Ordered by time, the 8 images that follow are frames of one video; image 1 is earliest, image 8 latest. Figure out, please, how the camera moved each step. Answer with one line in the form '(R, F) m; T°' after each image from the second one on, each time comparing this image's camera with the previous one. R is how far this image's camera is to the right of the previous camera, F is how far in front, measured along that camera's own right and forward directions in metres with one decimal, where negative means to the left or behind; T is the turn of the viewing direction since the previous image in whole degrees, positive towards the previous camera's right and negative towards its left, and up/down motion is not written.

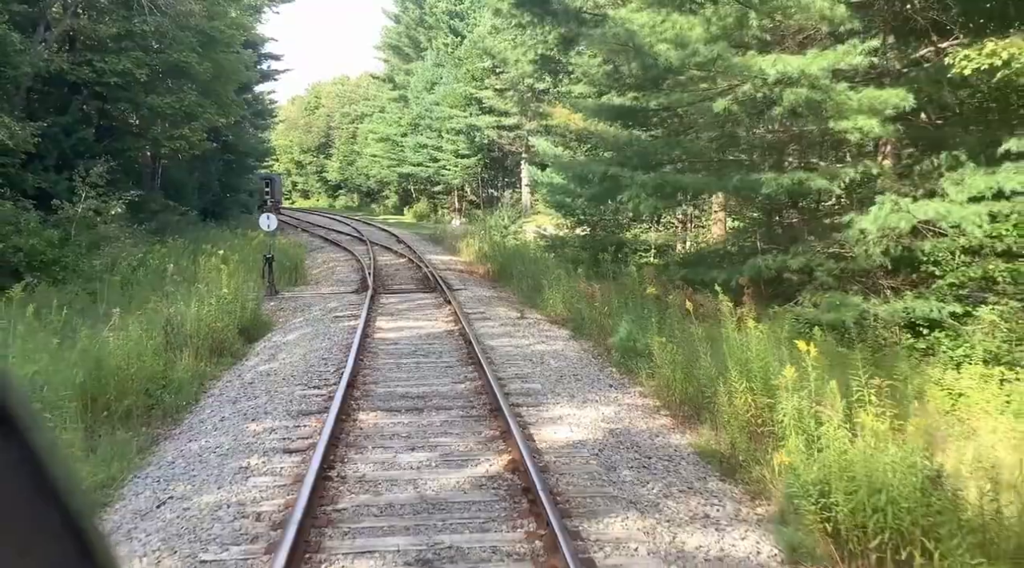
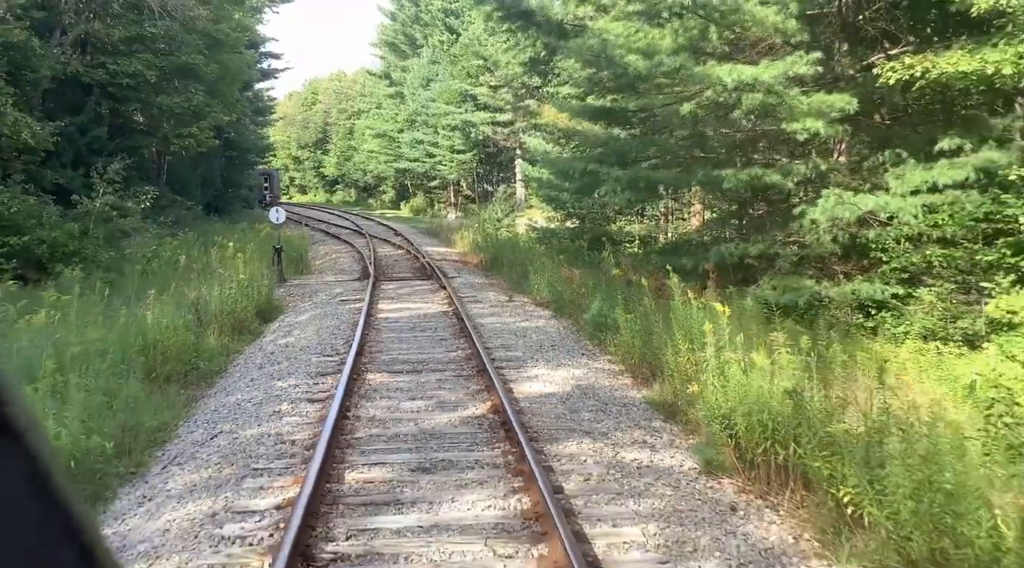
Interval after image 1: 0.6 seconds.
(+0.1, -1.4) m; 0°
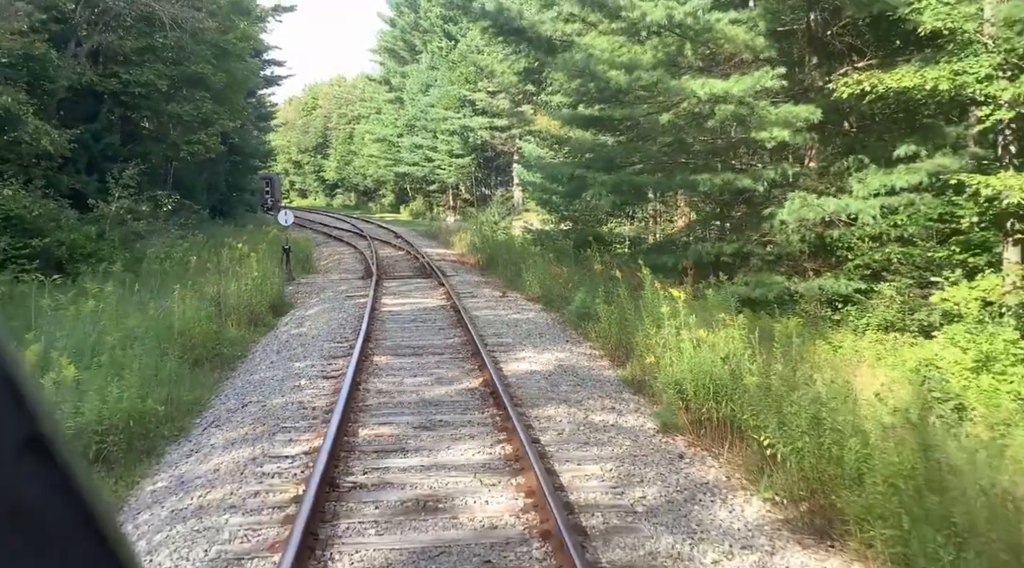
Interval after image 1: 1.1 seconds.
(+0.1, -1.1) m; 0°
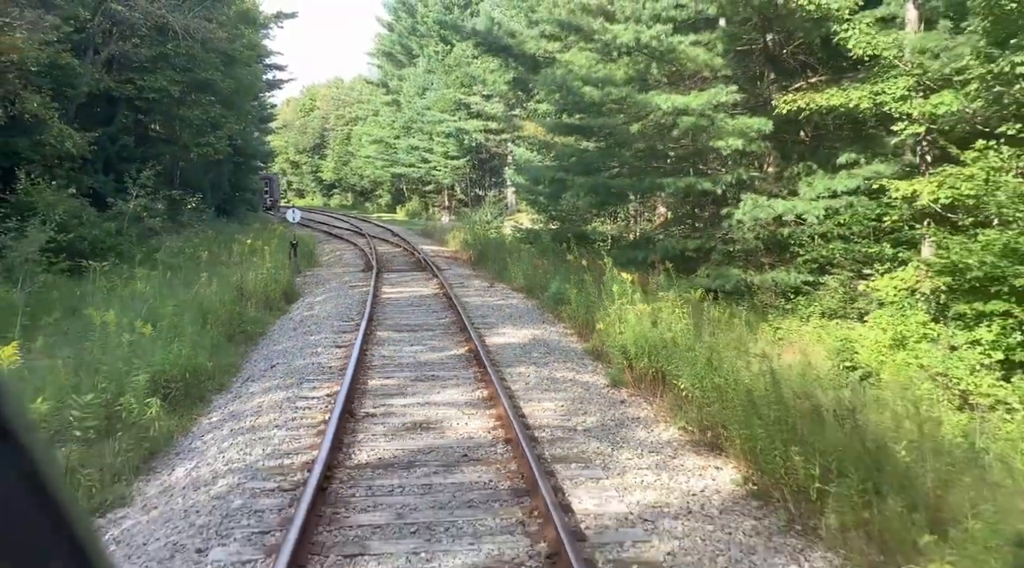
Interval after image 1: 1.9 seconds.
(+0.2, -1.8) m; 0°
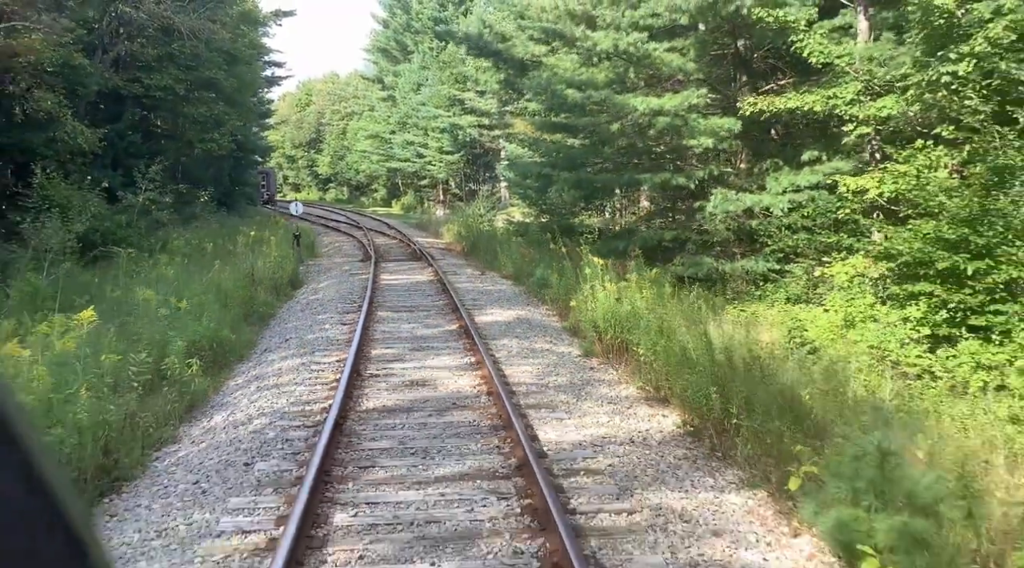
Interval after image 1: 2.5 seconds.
(+0.1, -1.3) m; 0°
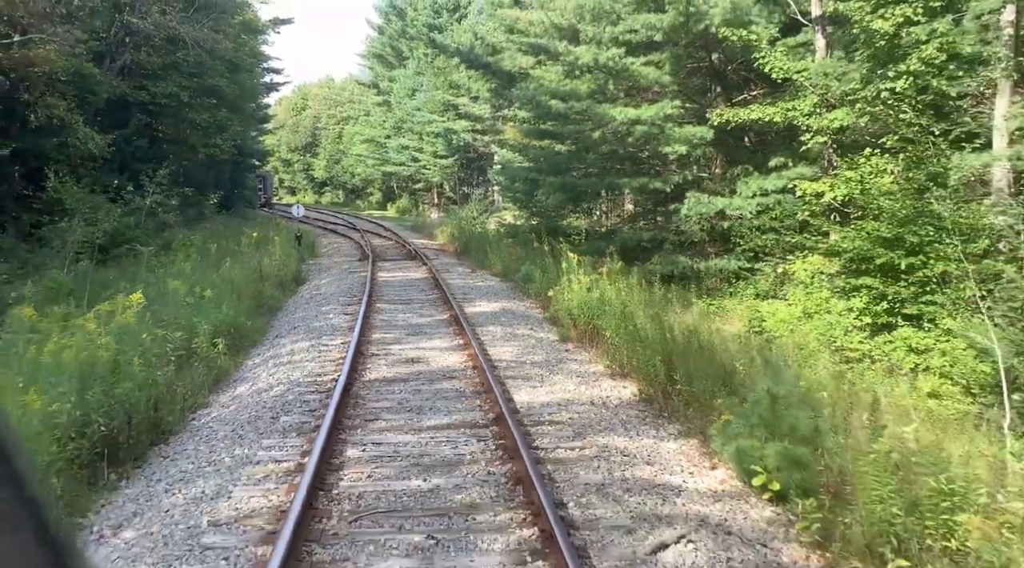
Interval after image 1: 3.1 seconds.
(+0.1, -1.3) m; 0°
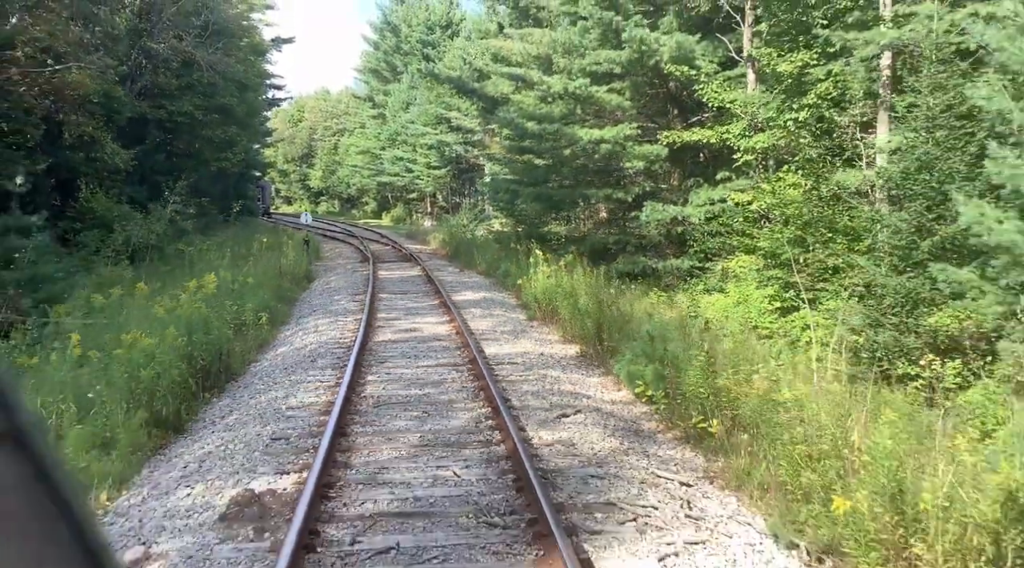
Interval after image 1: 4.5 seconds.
(+0.3, -2.9) m; 0°
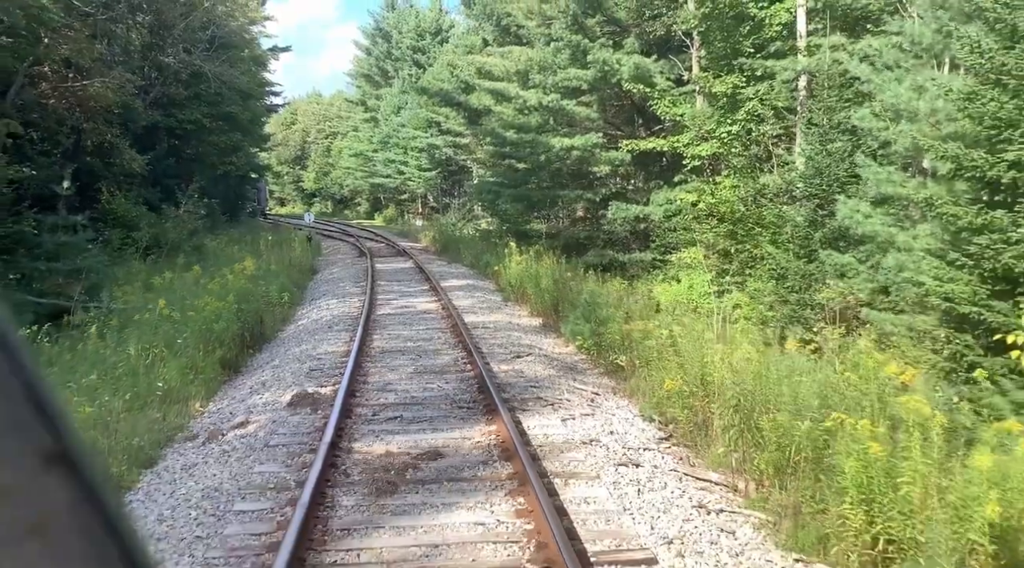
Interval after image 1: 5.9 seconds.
(+0.3, -2.8) m; +1°
